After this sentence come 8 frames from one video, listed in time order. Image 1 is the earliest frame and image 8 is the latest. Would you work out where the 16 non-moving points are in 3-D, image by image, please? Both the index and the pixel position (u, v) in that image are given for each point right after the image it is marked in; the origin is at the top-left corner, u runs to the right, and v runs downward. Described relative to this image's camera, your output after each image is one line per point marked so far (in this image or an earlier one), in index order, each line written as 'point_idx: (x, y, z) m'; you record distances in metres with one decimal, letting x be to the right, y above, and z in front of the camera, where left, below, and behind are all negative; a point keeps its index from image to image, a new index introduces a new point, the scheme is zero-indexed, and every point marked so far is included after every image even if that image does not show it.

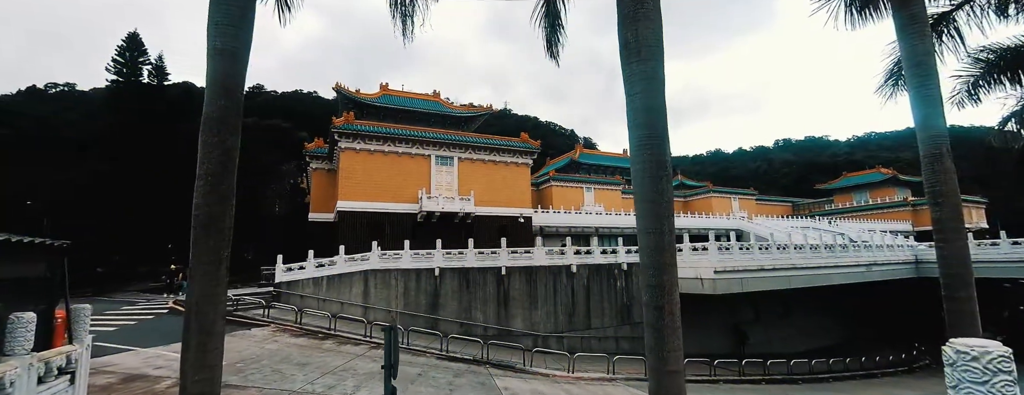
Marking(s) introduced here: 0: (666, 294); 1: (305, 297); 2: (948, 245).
0: (+1.2, -0.8, +3.3) m
1: (-6.0, -2.9, +12.6) m
2: (+4.8, -0.5, +4.7) m
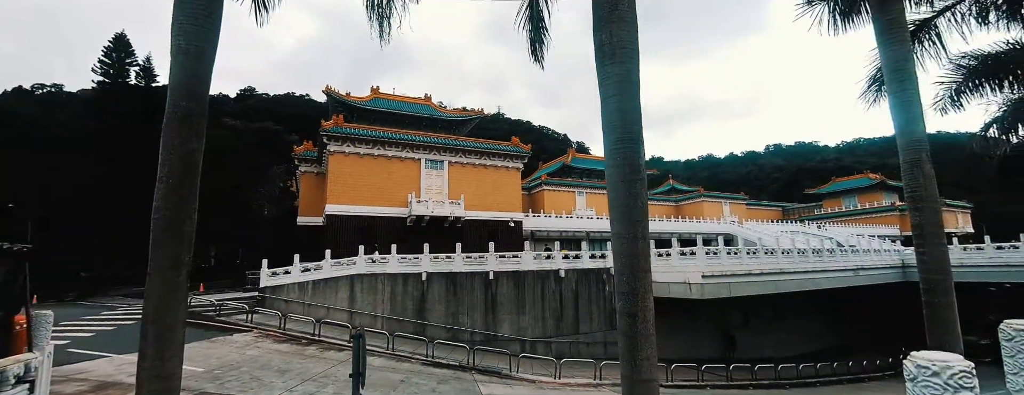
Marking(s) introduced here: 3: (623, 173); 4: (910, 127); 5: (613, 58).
0: (+1.0, -0.8, +3.2) m
1: (-6.4, -3.0, +12.4) m
2: (+4.5, -0.6, +4.7) m
3: (+0.9, +0.2, +3.4) m
4: (+4.5, +0.8, +4.8) m
5: (+0.8, +1.1, +3.5) m
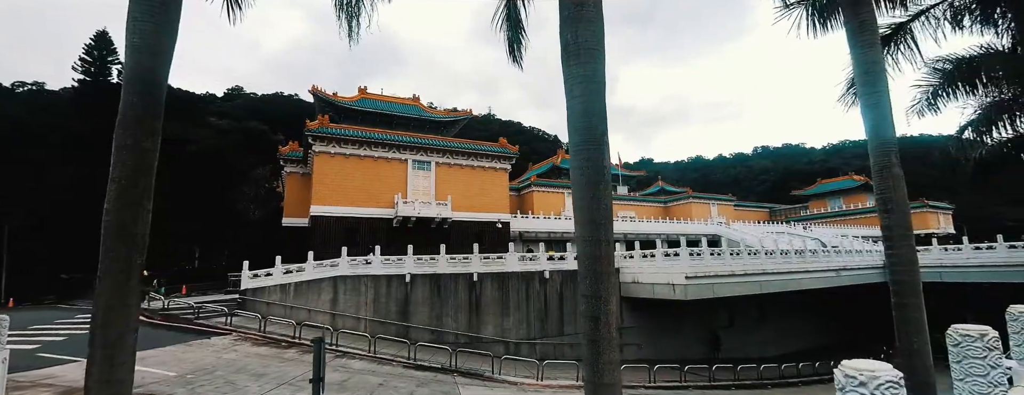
0: (+0.7, -0.8, +3.2) m
1: (-6.9, -3.0, +12.3) m
2: (+4.2, -0.6, +4.7) m
3: (+0.6, +0.2, +3.3) m
4: (+4.2, +0.8, +4.8) m
5: (+0.5, +1.1, +3.5) m
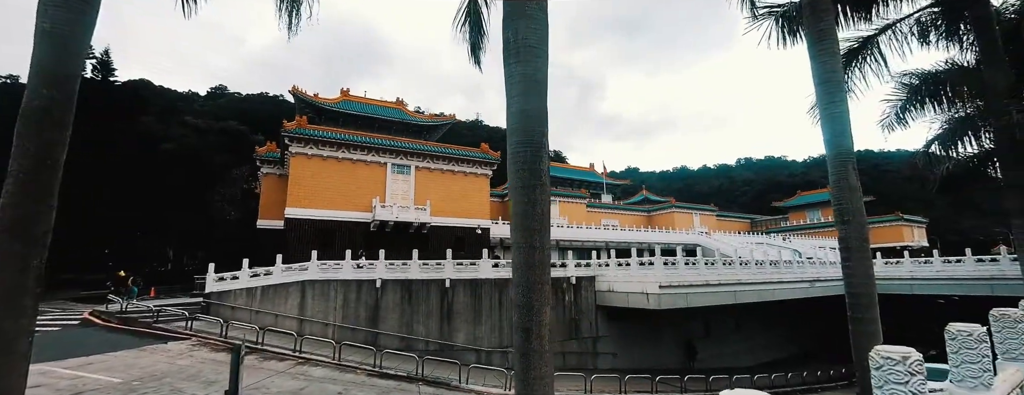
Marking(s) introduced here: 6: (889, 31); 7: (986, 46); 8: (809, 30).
0: (+0.2, -0.8, +3.0) m
1: (-7.6, -3.0, +11.9) m
2: (+3.7, -0.7, +4.6) m
3: (+0.1, +0.1, +3.2) m
4: (+3.6, +0.6, +4.8) m
5: (+0.1, +1.1, +3.3) m
6: (+6.7, +3.0, +7.6) m
7: (+7.4, +2.4, +6.7) m
8: (+3.5, +2.0, +5.0) m
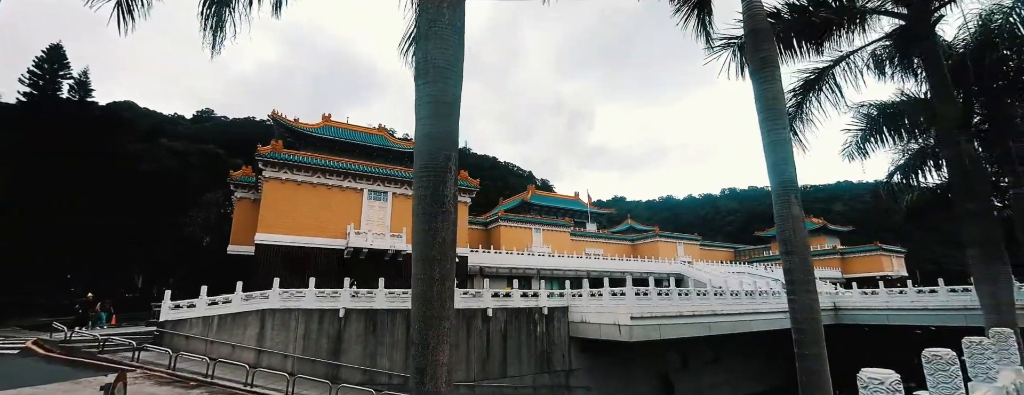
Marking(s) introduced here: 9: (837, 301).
0: (-0.5, -1.0, +2.8) m
1: (-8.5, -3.7, +11.3) m
2: (+3.0, -1.0, +4.4) m
3: (-0.6, 0.0, +3.0) m
4: (+2.9, +0.3, +4.7) m
5: (-0.6, +0.9, +3.2) m
6: (+6.0, +2.4, +7.7) m
7: (+6.7, +1.9, +6.8) m
8: (+2.8, +1.6, +5.0) m
9: (+11.8, -3.7, +15.6) m
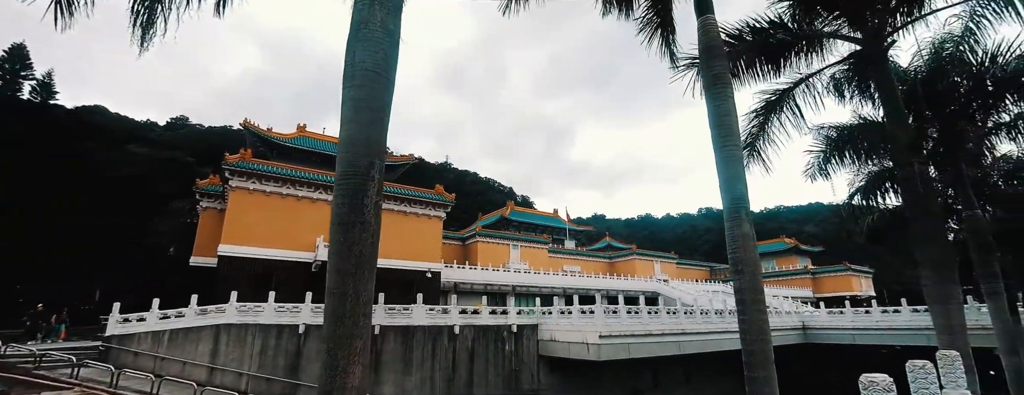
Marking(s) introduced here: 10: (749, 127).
0: (-1.0, -1.0, +2.6) m
1: (-9.4, -3.9, +10.7) m
2: (+2.4, -1.2, +4.3) m
3: (-1.1, -0.1, +2.8) m
4: (+2.4, +0.1, +4.6) m
5: (-1.1, +0.8, +3.0) m
6: (+5.3, +2.1, +7.9) m
7: (+6.1, +1.5, +6.9) m
8: (+2.3, +1.4, +5.0) m
9: (+10.7, -4.5, +15.7) m
10: (+4.5, +1.3, +8.2) m
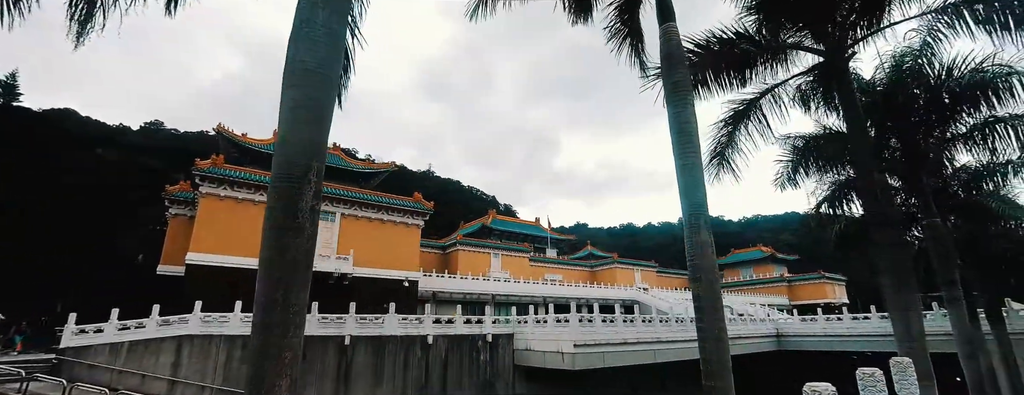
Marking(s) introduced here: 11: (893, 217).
0: (-1.4, -1.1, +2.4) m
1: (-10.0, -4.0, +10.2) m
2: (+1.9, -1.3, +4.3) m
3: (-1.5, -0.1, +2.7) m
4: (+1.9, 0.0, +4.6) m
5: (-1.5, +0.8, +2.9) m
6: (+4.8, +1.9, +8.0) m
7: (+5.6, +1.4, +7.1) m
8: (+1.8, +1.4, +5.0) m
9: (+9.9, -4.8, +15.9) m
10: (+4.0, +1.2, +8.3) m
11: (+5.8, -0.3, +6.6) m
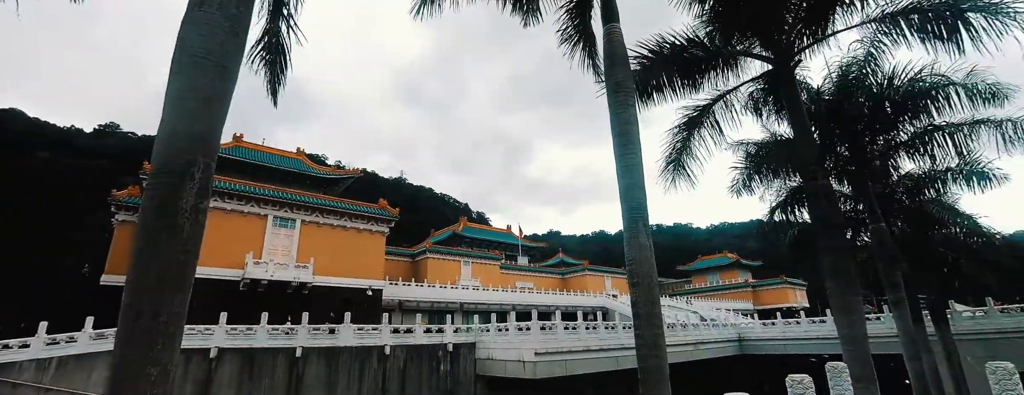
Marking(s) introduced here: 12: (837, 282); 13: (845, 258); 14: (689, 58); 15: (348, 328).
0: (-2.0, -1.0, +2.2) m
1: (-11.0, -4.1, +9.4) m
2: (+1.3, -1.3, +4.2) m
3: (-2.0, -0.1, +2.4) m
4: (+1.3, 0.0, +4.6) m
5: (-2.1, +0.8, +2.7) m
6: (+3.9, +1.8, +8.1) m
7: (+4.8, +1.3, +7.2) m
8: (+1.1, +1.3, +5.0) m
9: (+8.6, -5.1, +16.1) m
10: (+3.1, +1.1, +8.4) m
11: (+5.1, -0.4, +6.7) m
12: (+5.0, -1.3, +6.5) m
13: (+5.1, -0.9, +6.5) m
14: (+3.0, +2.4, +7.3) m
15: (-4.3, -3.6, +11.7) m
